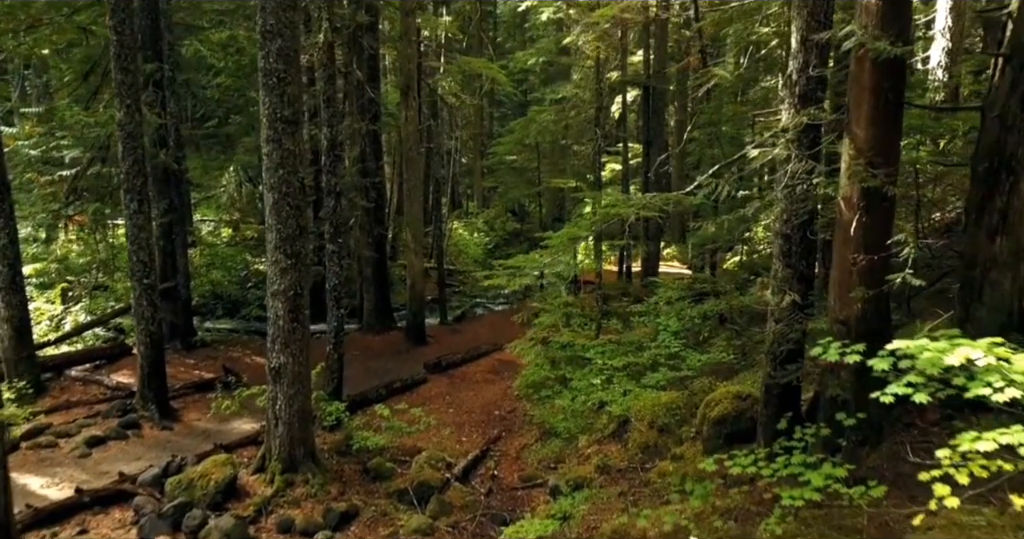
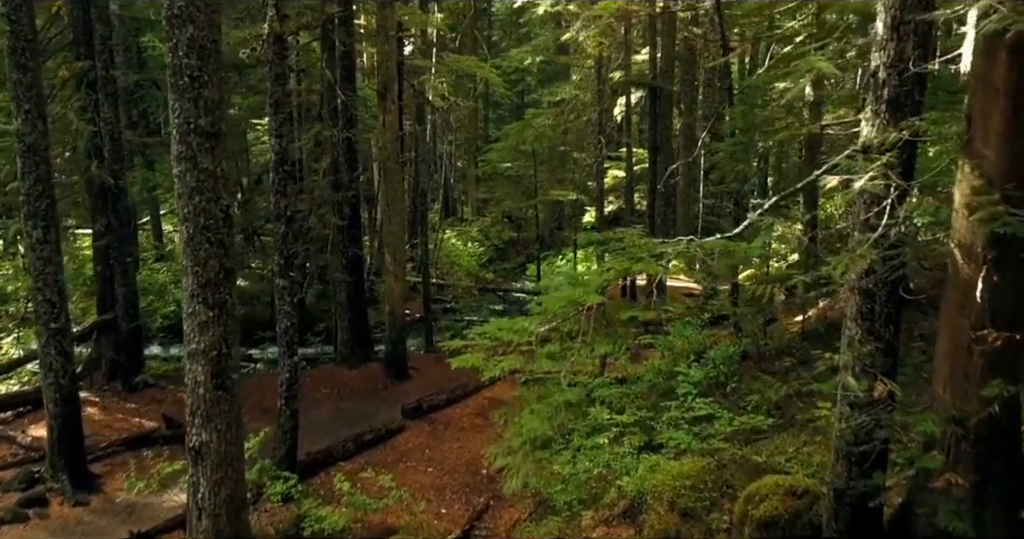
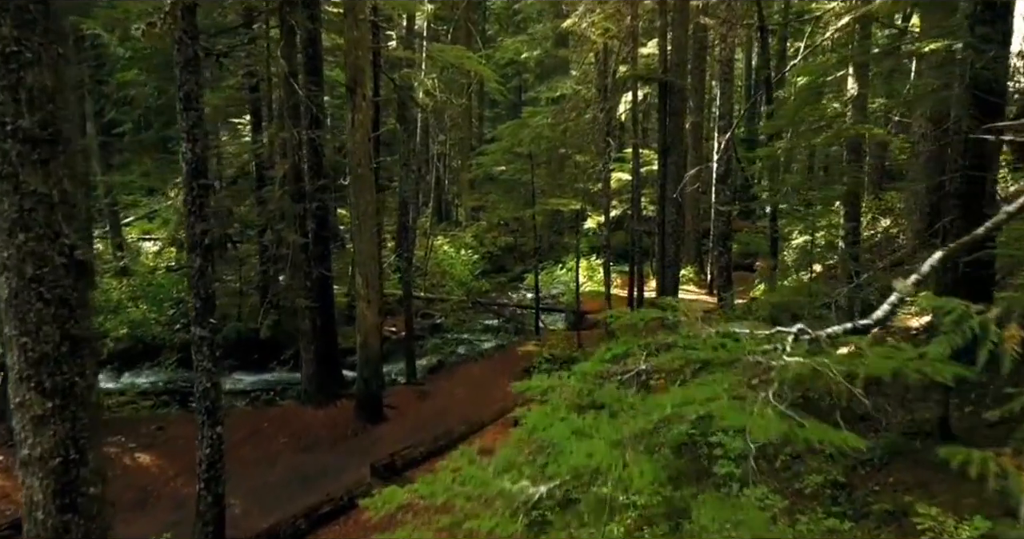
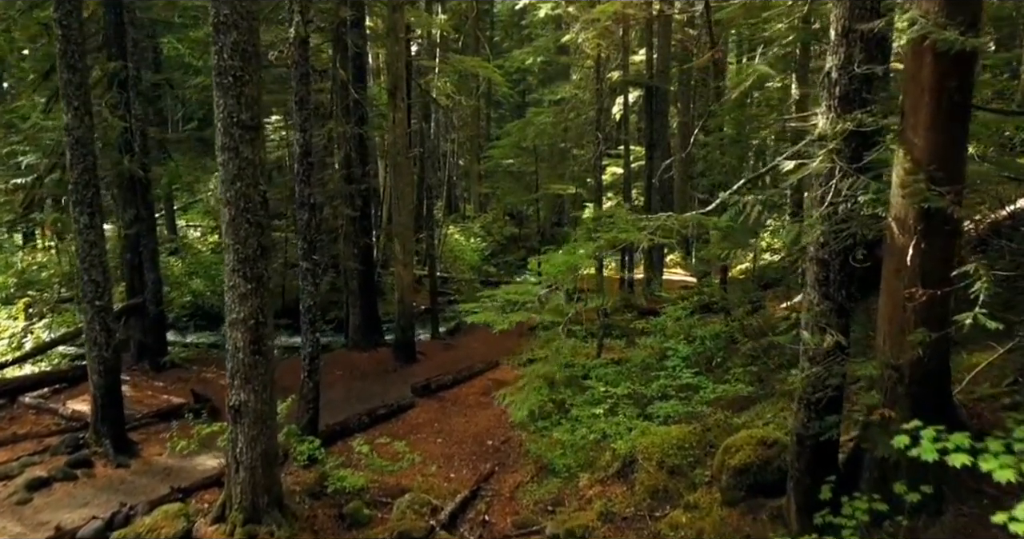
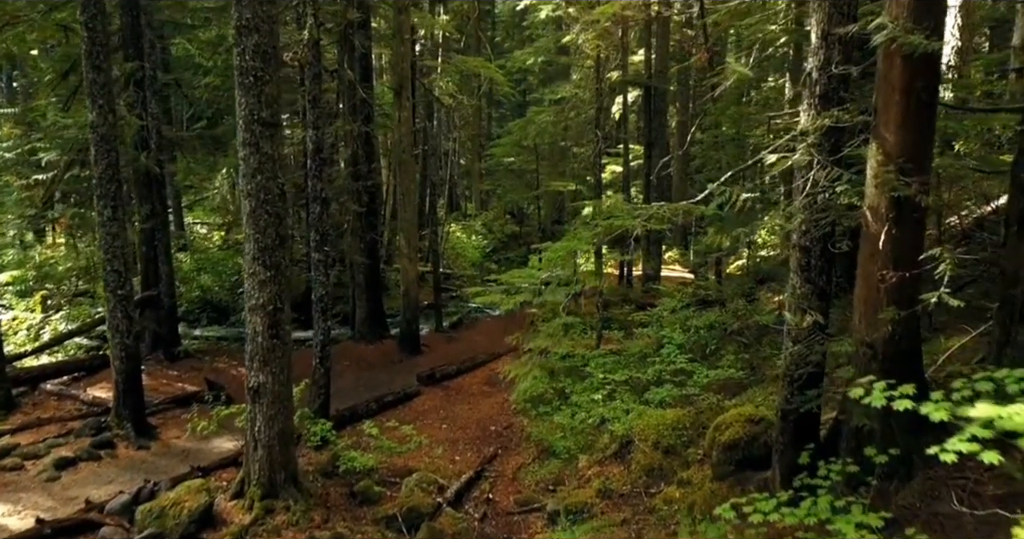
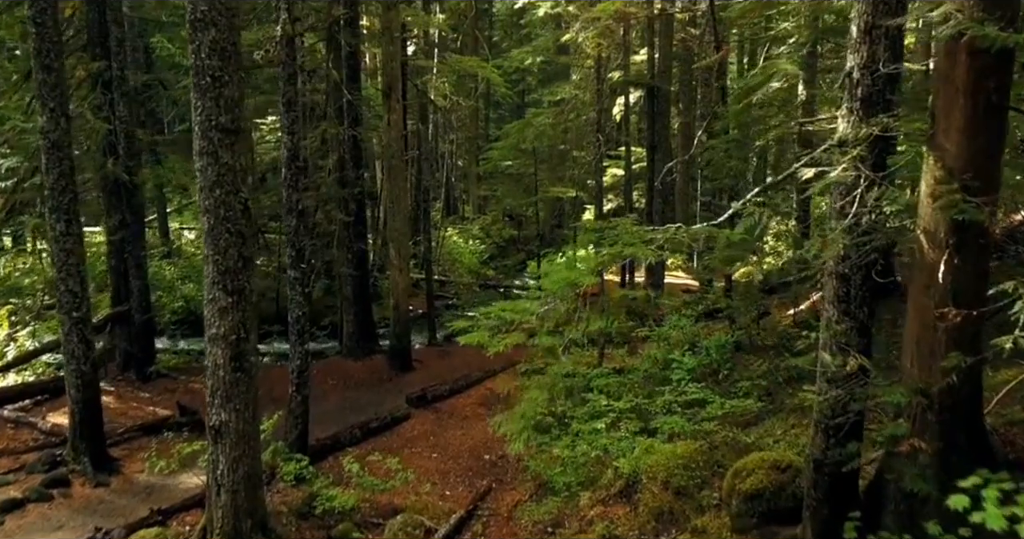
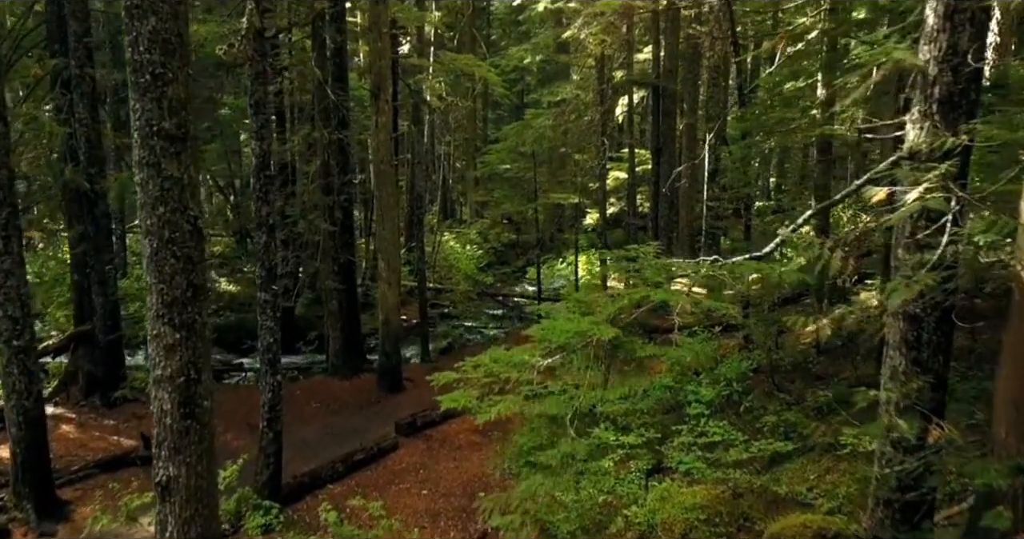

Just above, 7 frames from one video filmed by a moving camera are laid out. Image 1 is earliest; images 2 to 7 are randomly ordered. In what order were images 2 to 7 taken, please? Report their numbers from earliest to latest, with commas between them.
5, 4, 6, 2, 7, 3
